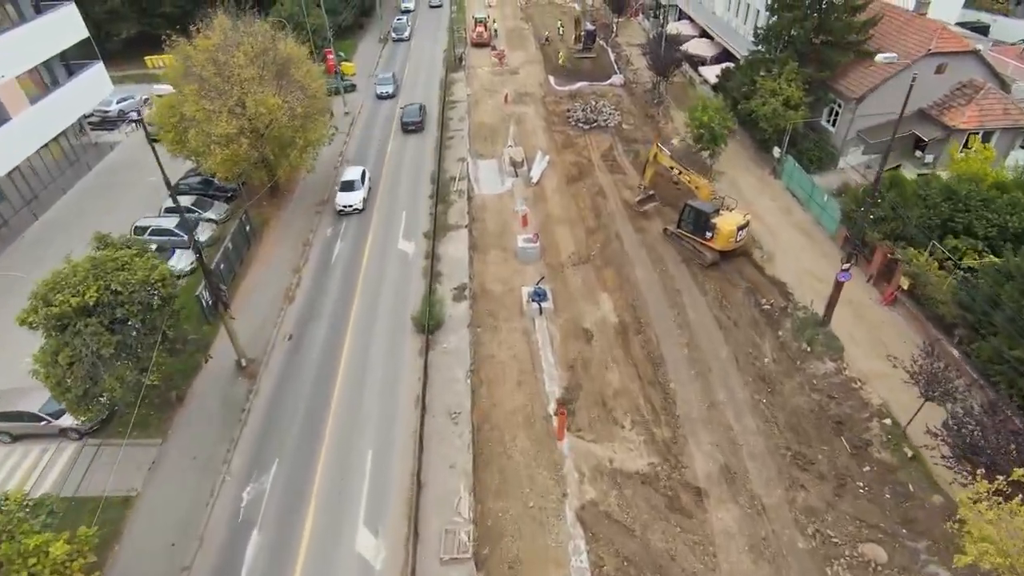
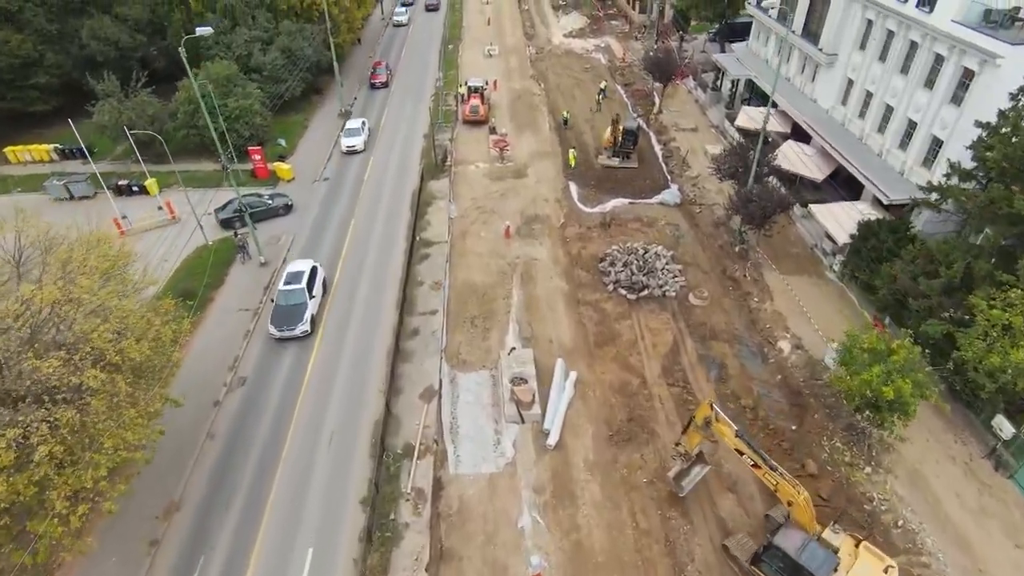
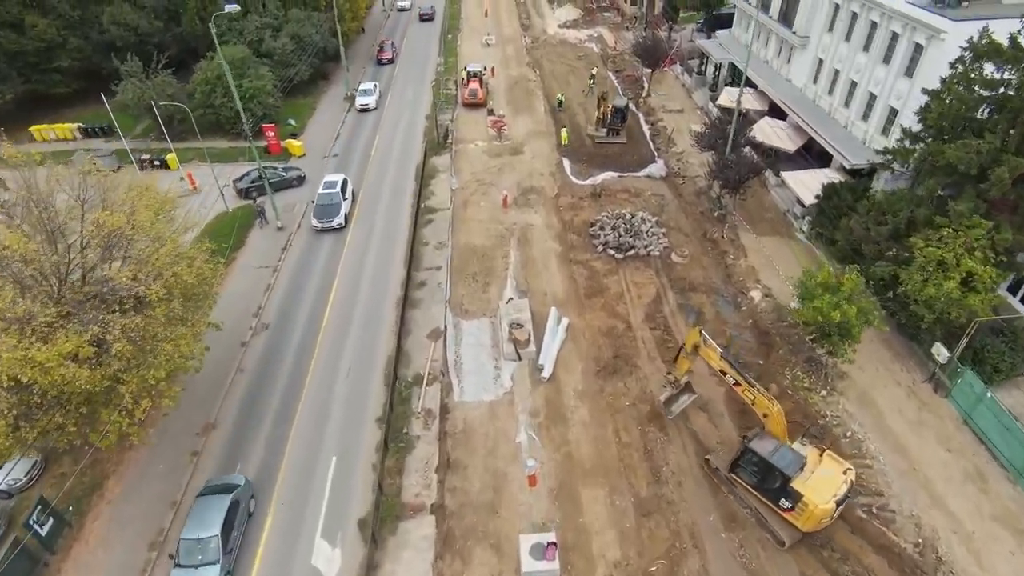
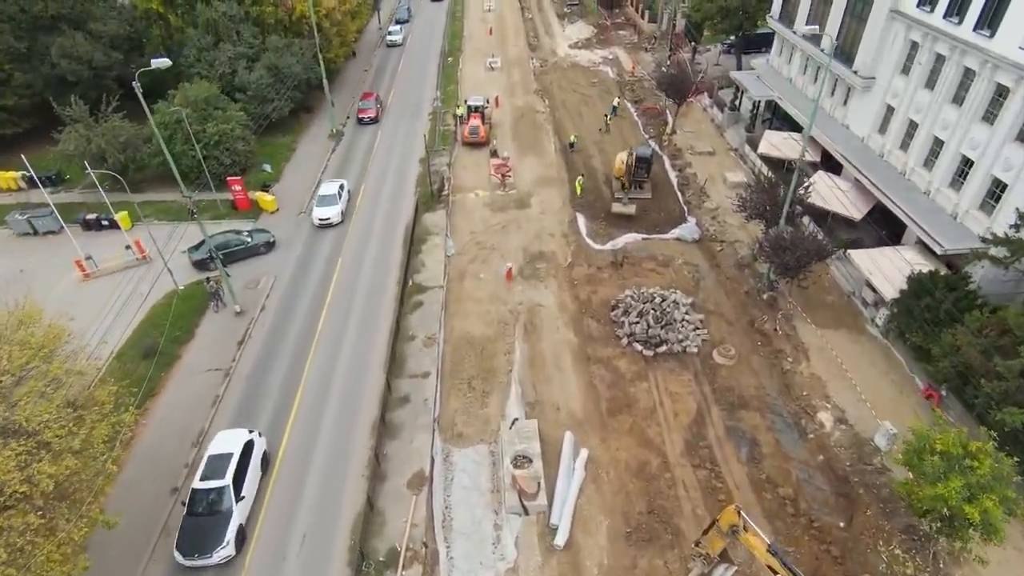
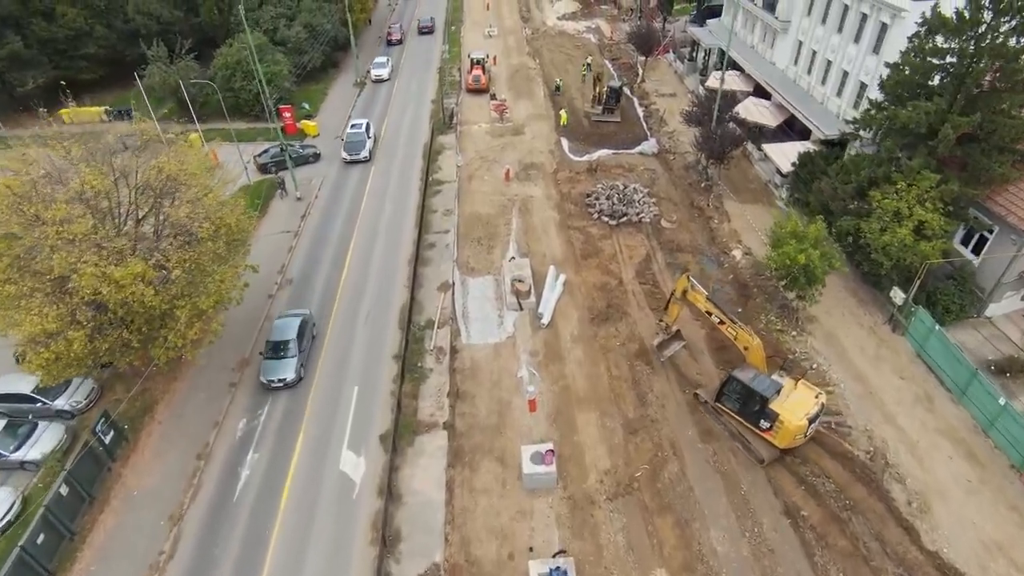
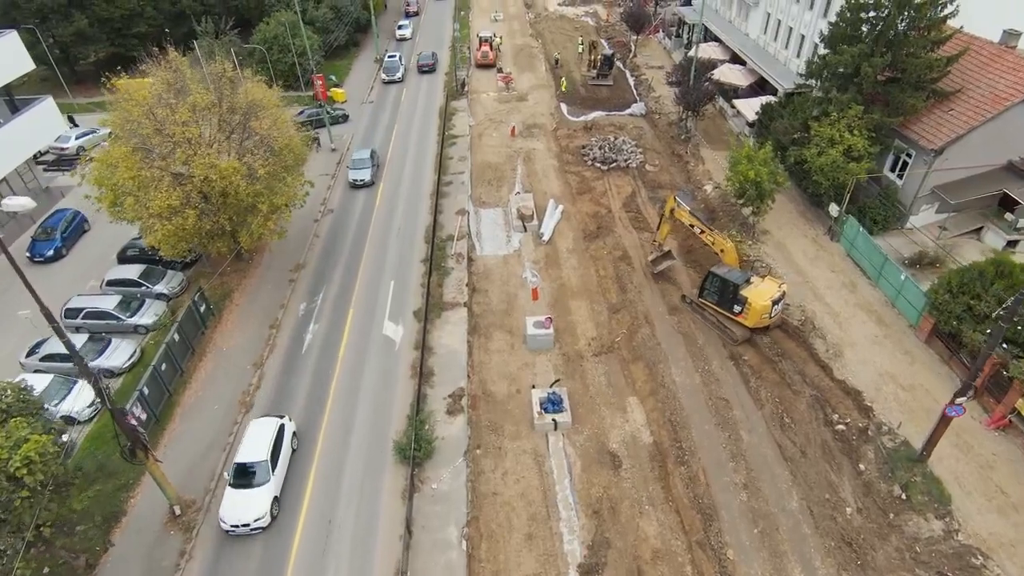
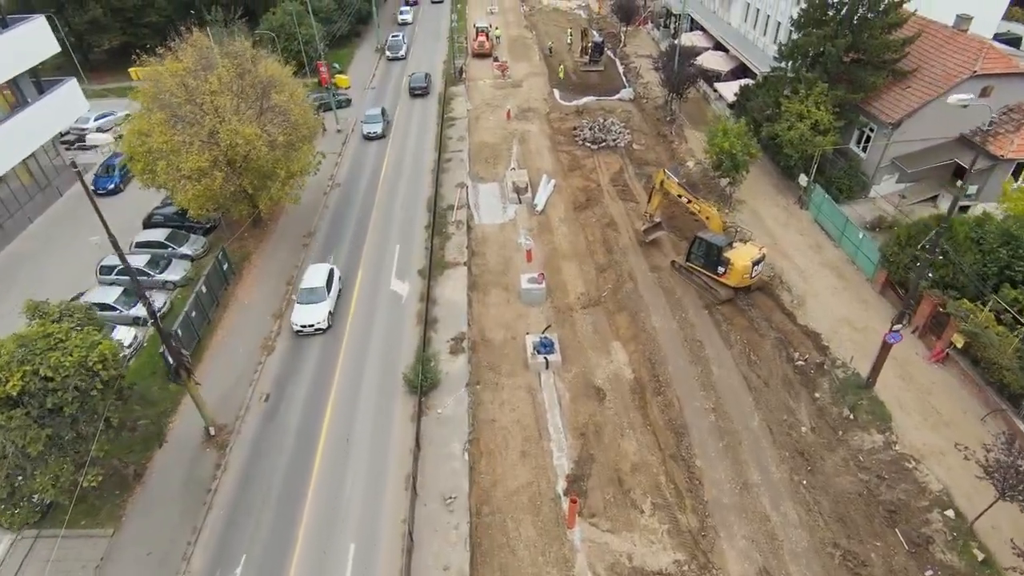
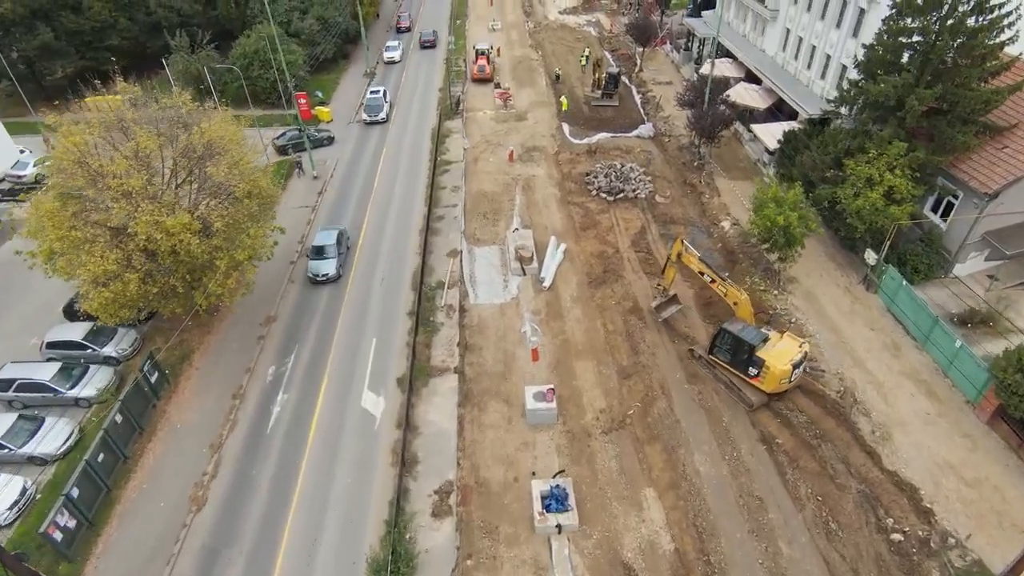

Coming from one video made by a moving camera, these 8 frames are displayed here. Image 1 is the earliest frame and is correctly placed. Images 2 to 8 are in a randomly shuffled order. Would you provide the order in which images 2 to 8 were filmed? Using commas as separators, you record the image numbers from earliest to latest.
7, 6, 8, 5, 3, 2, 4
